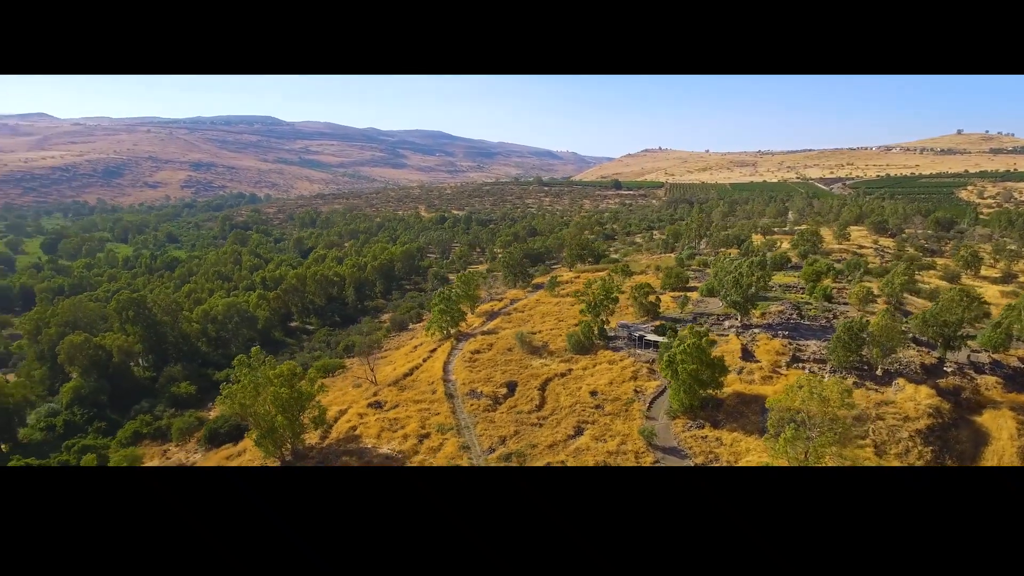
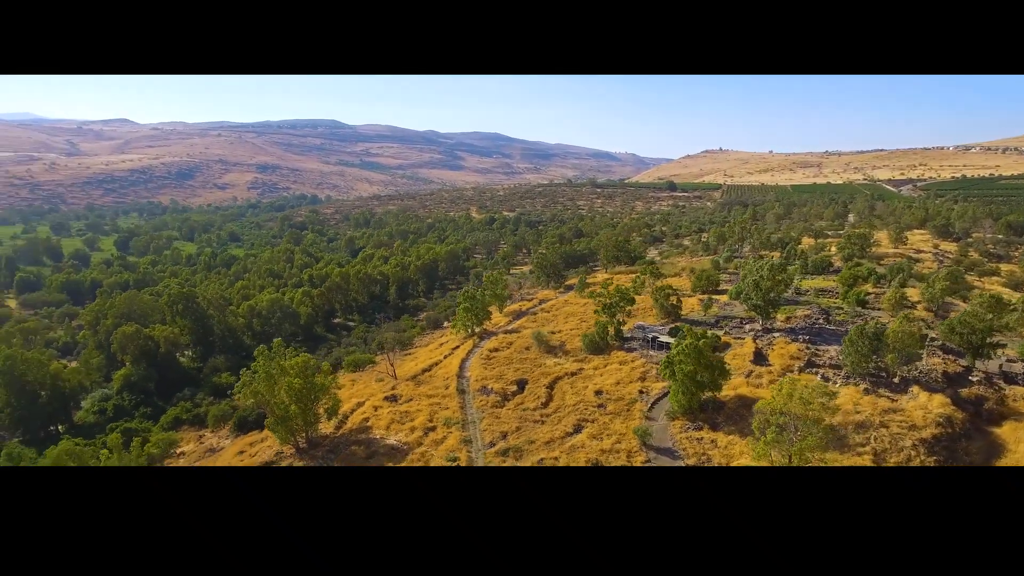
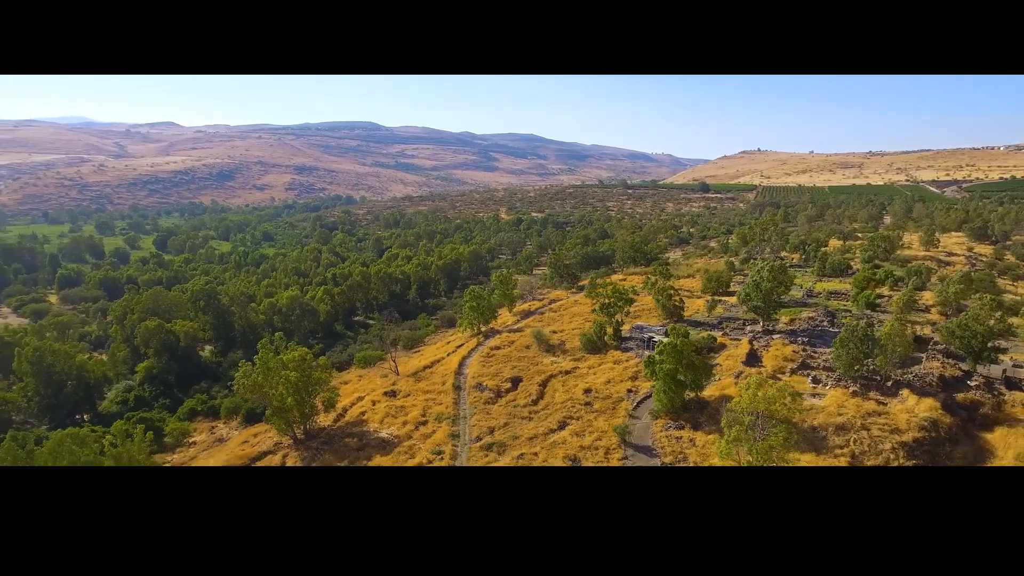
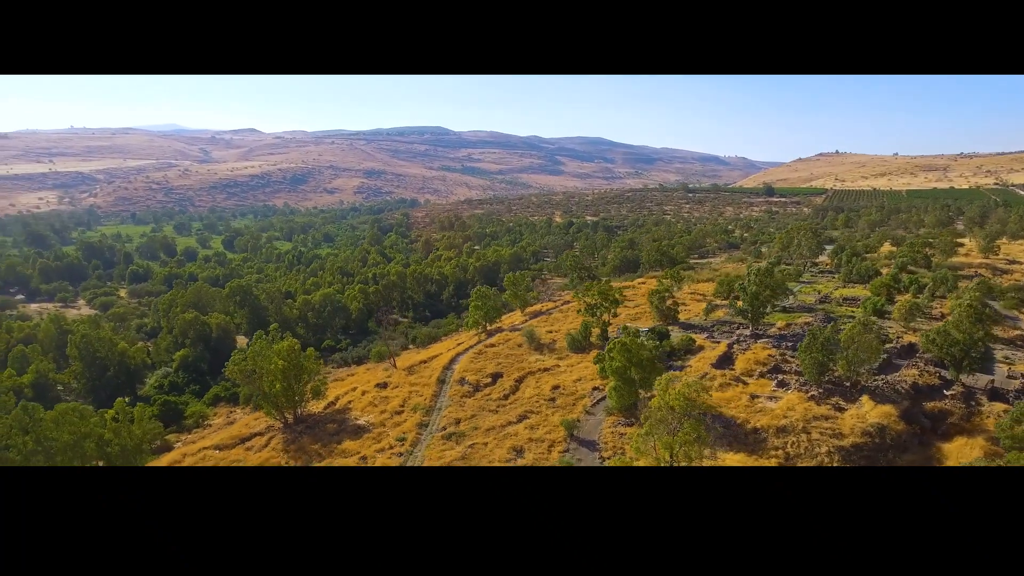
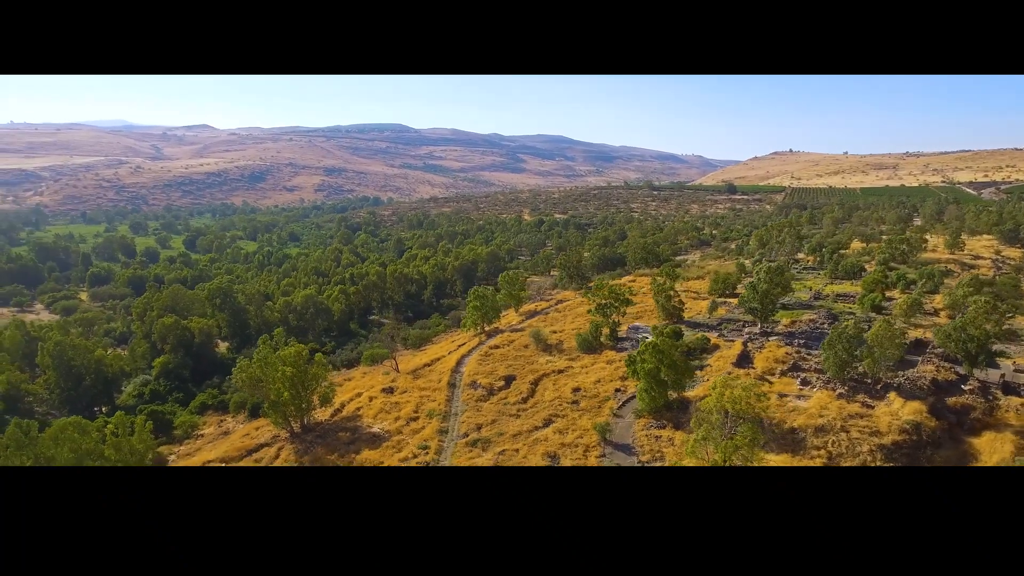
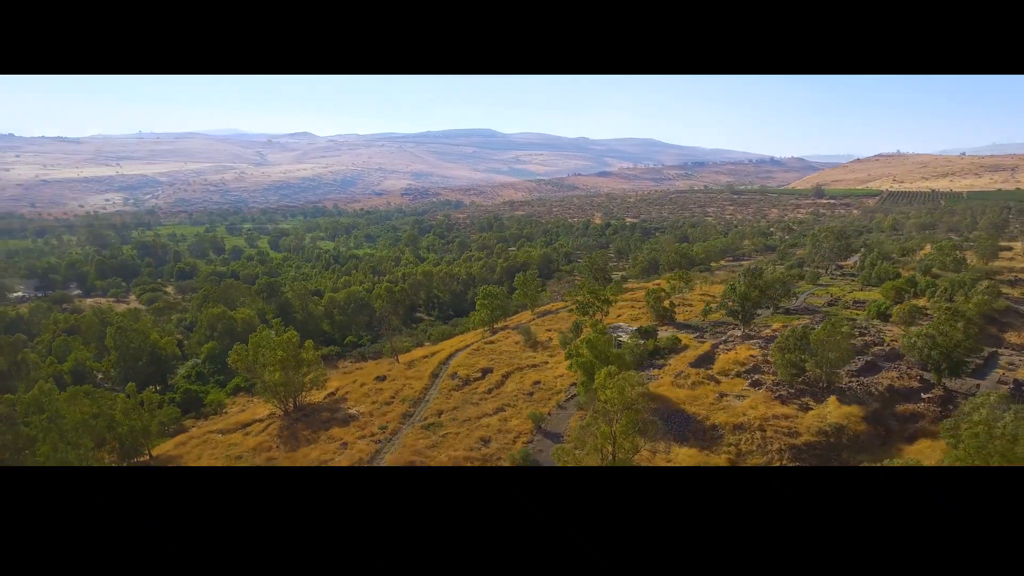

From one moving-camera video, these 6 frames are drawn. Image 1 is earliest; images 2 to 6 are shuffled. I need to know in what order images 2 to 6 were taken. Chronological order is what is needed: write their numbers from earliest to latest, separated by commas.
2, 3, 5, 4, 6
